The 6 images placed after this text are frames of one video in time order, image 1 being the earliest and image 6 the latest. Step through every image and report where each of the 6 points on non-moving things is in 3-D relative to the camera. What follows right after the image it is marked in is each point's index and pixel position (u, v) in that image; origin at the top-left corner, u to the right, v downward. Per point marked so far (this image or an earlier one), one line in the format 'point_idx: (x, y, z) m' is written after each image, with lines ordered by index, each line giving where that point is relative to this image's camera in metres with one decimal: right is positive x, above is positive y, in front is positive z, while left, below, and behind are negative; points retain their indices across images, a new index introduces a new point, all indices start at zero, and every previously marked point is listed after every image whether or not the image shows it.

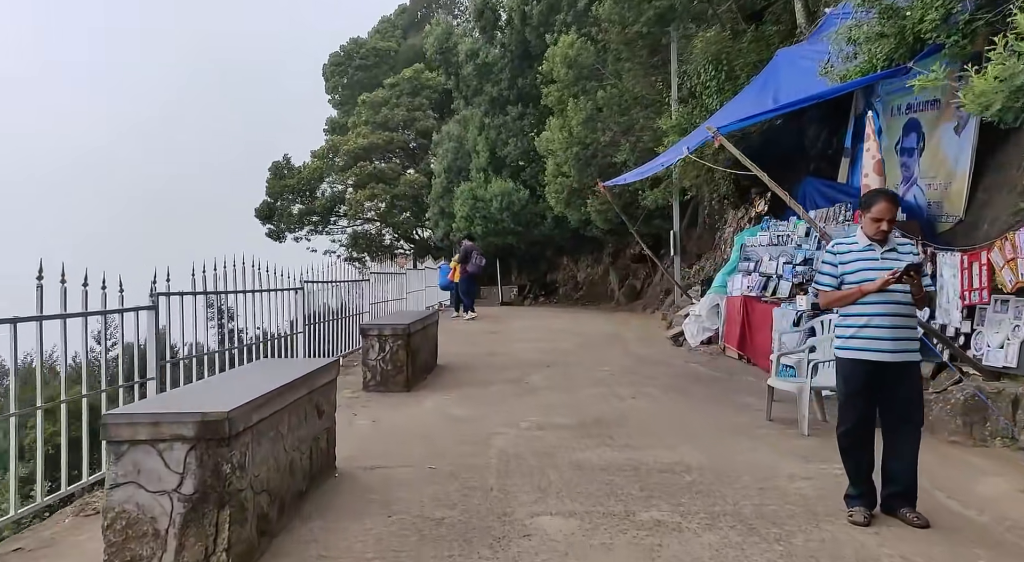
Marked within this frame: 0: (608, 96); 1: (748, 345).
0: (+1.9, +3.7, +15.7) m
1: (+2.6, -0.7, +8.8) m
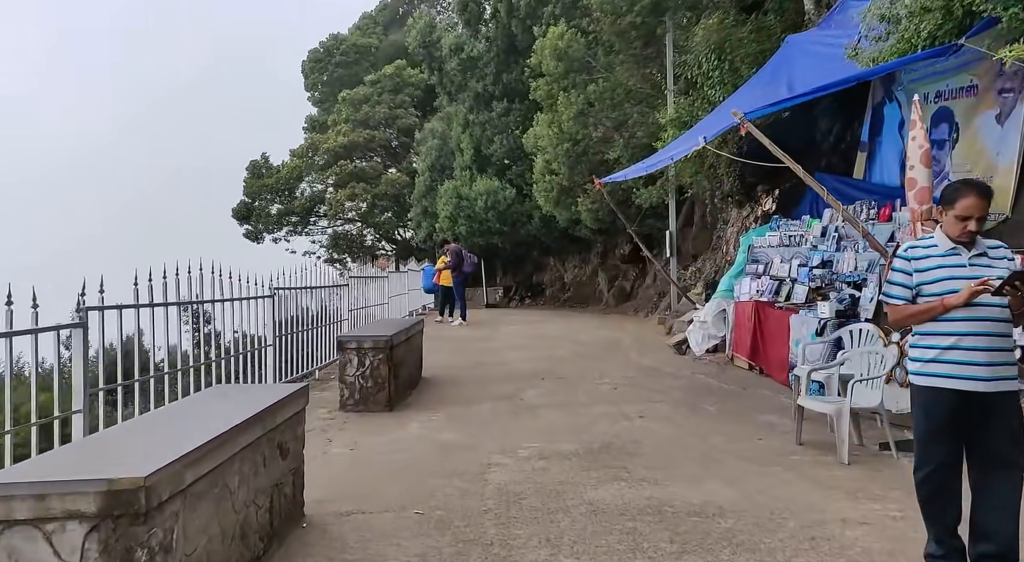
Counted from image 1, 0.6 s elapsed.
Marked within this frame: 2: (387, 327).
0: (+1.7, +3.7, +15.0) m
1: (+2.6, -0.8, +8.1) m
2: (-1.2, -0.5, +7.6) m
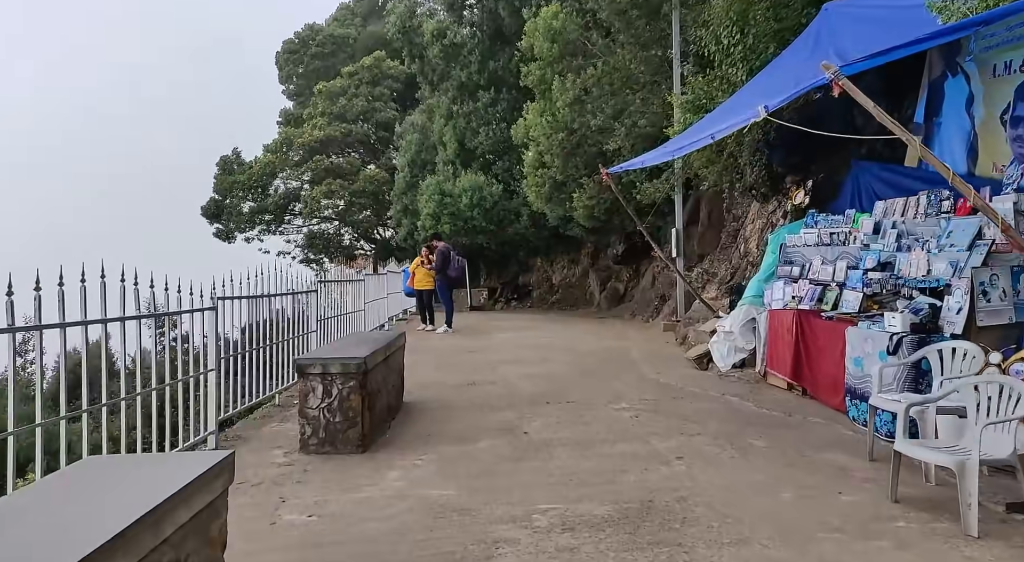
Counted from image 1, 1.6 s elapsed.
0: (+1.5, +3.6, +13.7) m
1: (+2.5, -0.8, +6.8) m
2: (-1.2, -0.5, +6.3) m
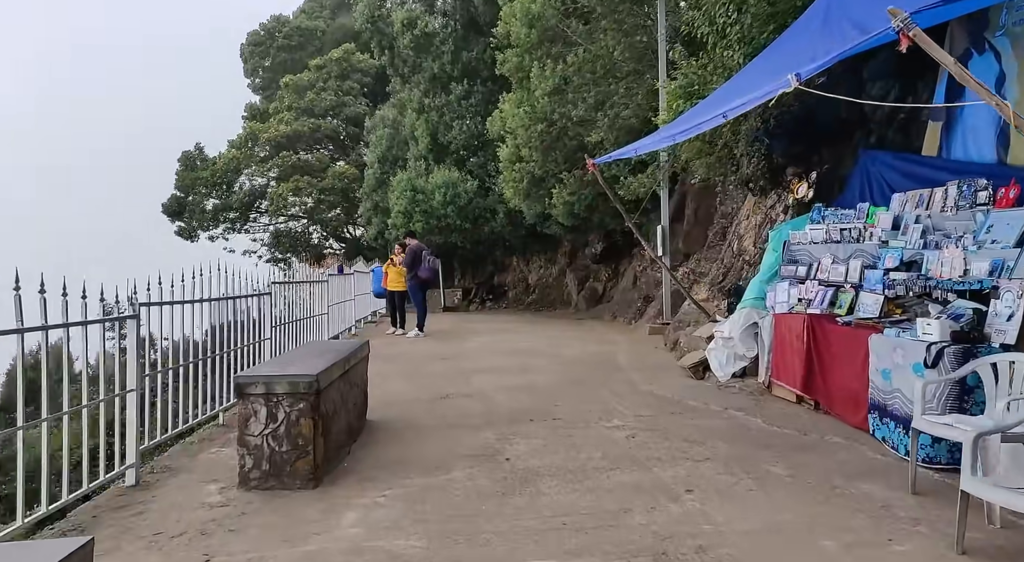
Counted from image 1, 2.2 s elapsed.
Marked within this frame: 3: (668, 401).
0: (+1.1, +3.6, +12.9) m
1: (+2.4, -0.8, +6.1) m
2: (-1.3, -0.5, +5.4) m
3: (+1.4, -1.0, +6.8) m
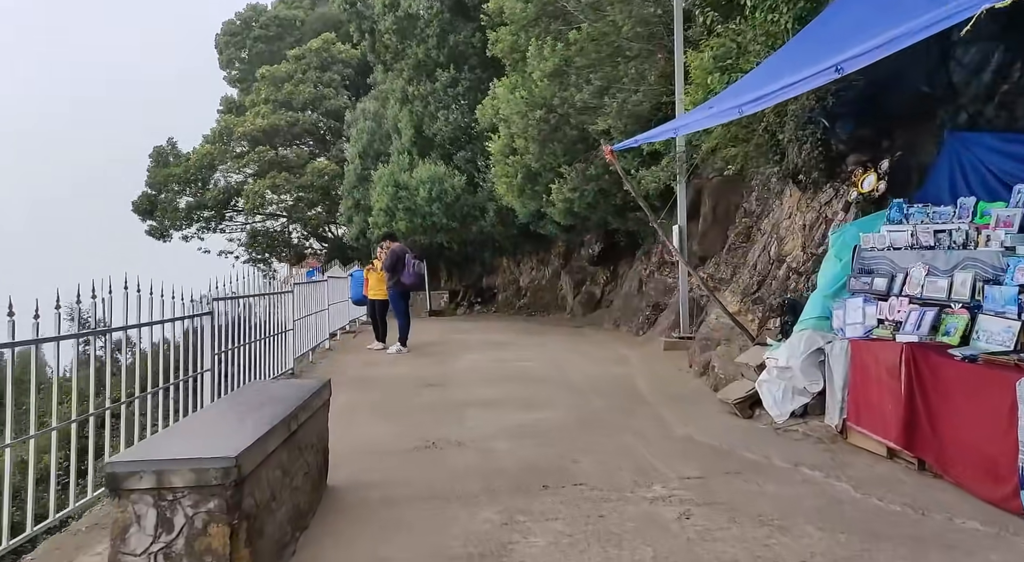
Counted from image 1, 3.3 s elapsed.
0: (+1.0, +3.5, +11.4) m
1: (+2.4, -0.9, +4.6) m
2: (-1.3, -0.6, +3.9) m
3: (+1.4, -1.2, +5.3) m
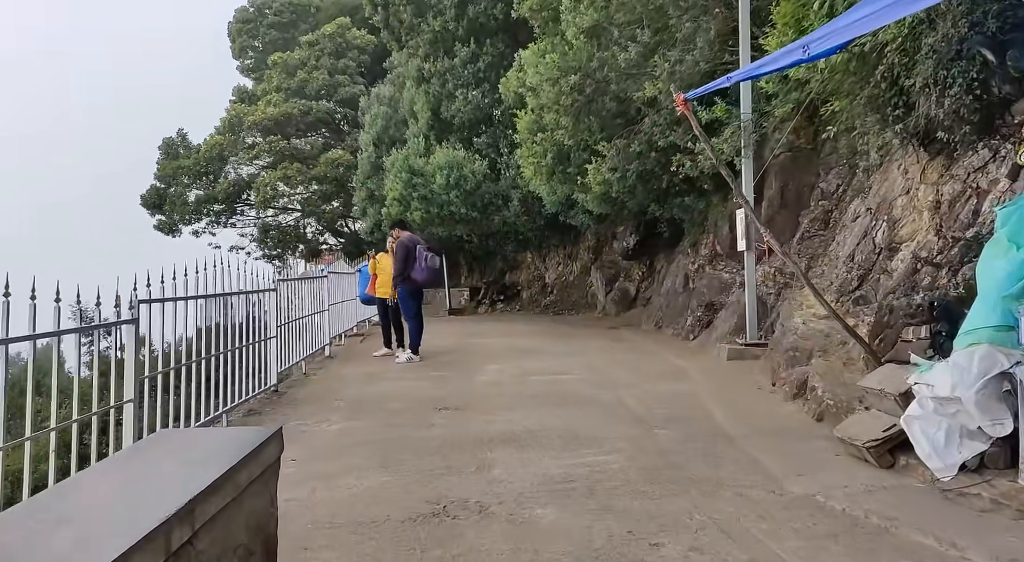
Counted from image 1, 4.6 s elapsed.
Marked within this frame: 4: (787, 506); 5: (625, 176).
0: (+1.3, +3.6, +9.6) m
1: (+2.6, -0.9, +2.8) m
2: (-1.1, -0.6, +2.1) m
3: (+1.6, -1.1, +3.5) m
4: (+1.4, -1.1, +3.9) m
5: (+1.6, +1.5, +11.0) m
